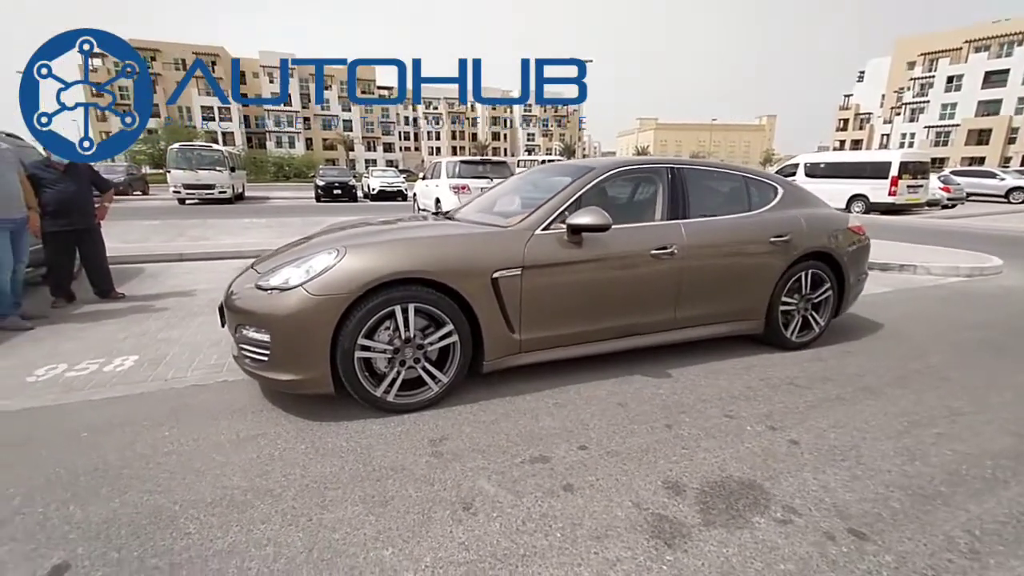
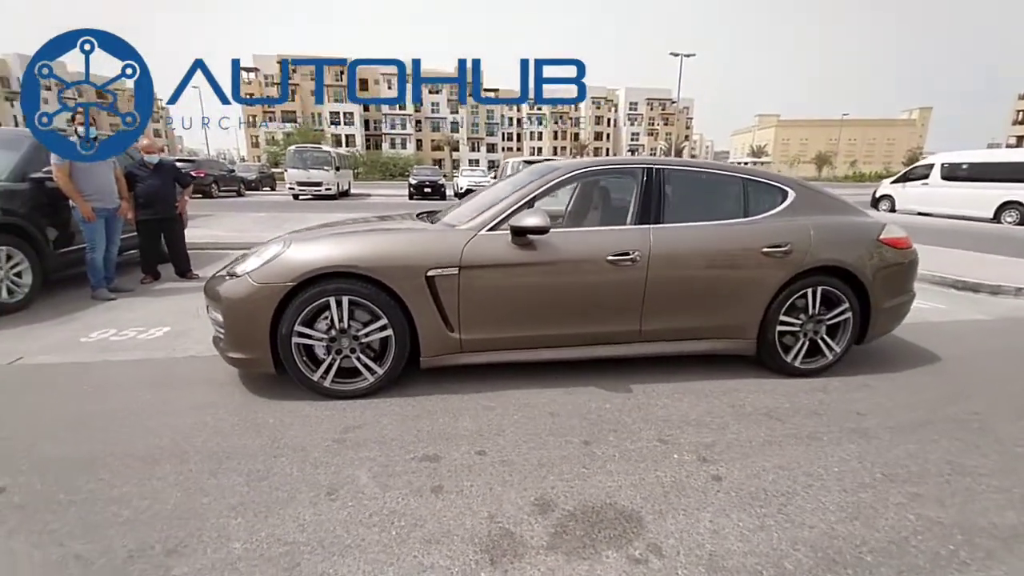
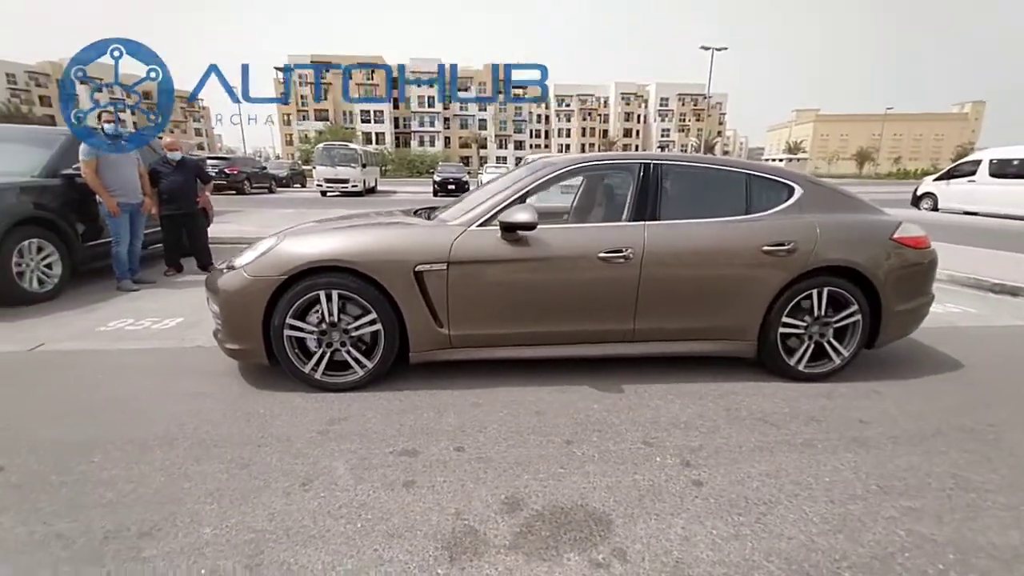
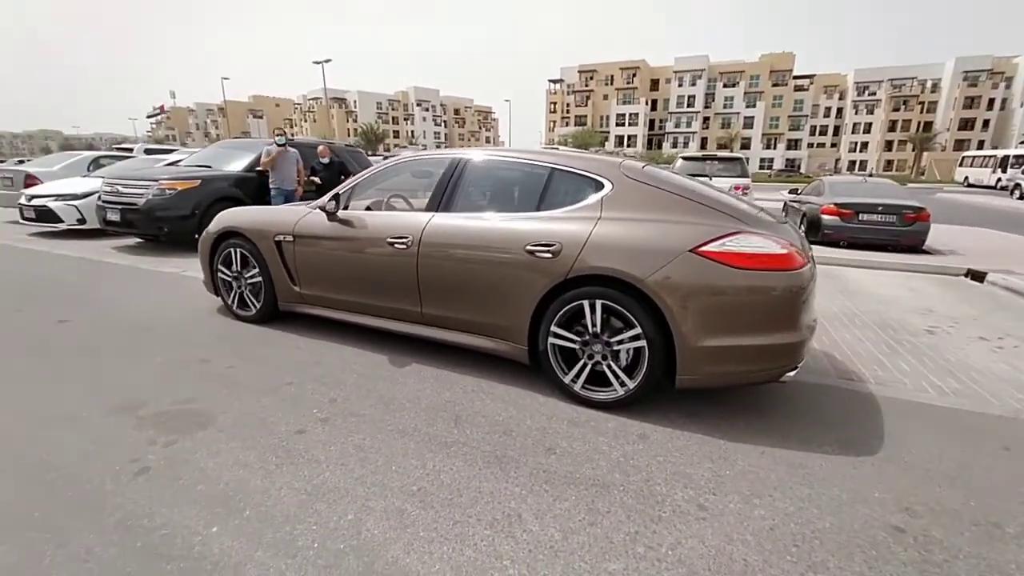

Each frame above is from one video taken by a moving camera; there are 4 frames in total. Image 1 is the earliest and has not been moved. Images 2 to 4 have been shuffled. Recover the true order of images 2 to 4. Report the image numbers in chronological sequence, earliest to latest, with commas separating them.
2, 3, 4
